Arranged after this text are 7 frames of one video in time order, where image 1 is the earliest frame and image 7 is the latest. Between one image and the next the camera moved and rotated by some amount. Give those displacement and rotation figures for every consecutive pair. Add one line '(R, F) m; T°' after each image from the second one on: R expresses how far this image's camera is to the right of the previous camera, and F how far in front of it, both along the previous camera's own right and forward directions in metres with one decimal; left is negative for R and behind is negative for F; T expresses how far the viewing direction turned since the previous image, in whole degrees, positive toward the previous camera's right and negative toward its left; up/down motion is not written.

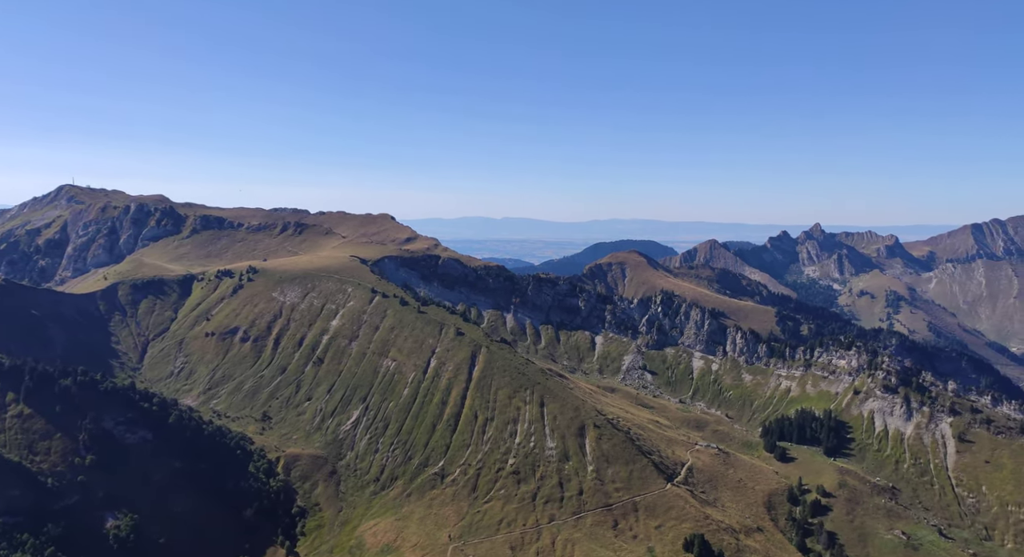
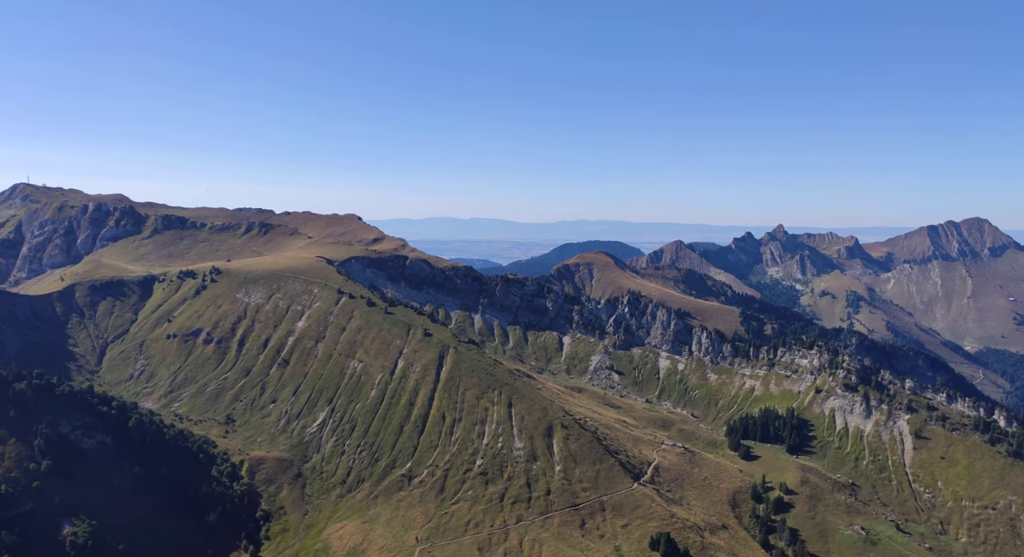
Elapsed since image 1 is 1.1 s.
(+0.8, -0.4) m; +2°
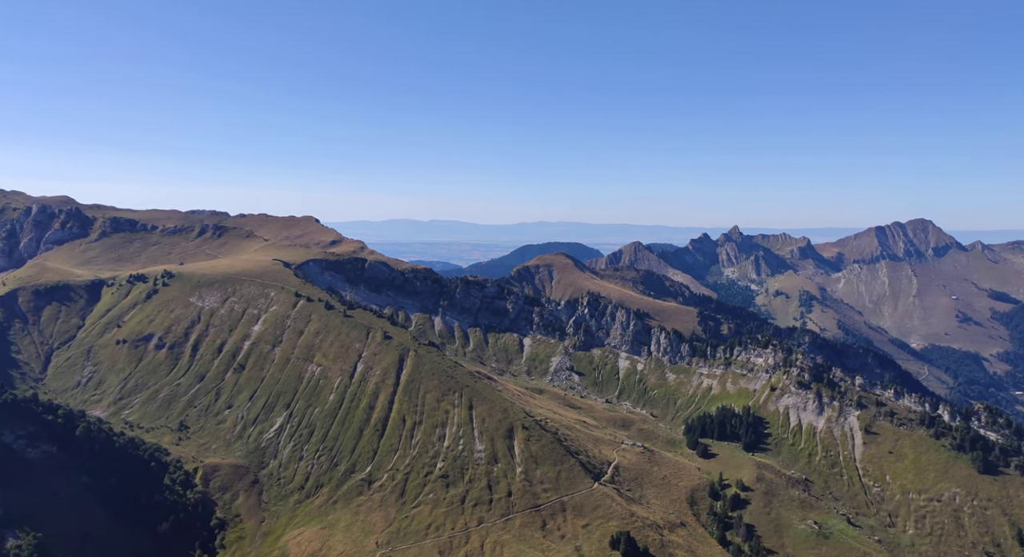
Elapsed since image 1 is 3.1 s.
(+1.5, -0.4) m; +3°
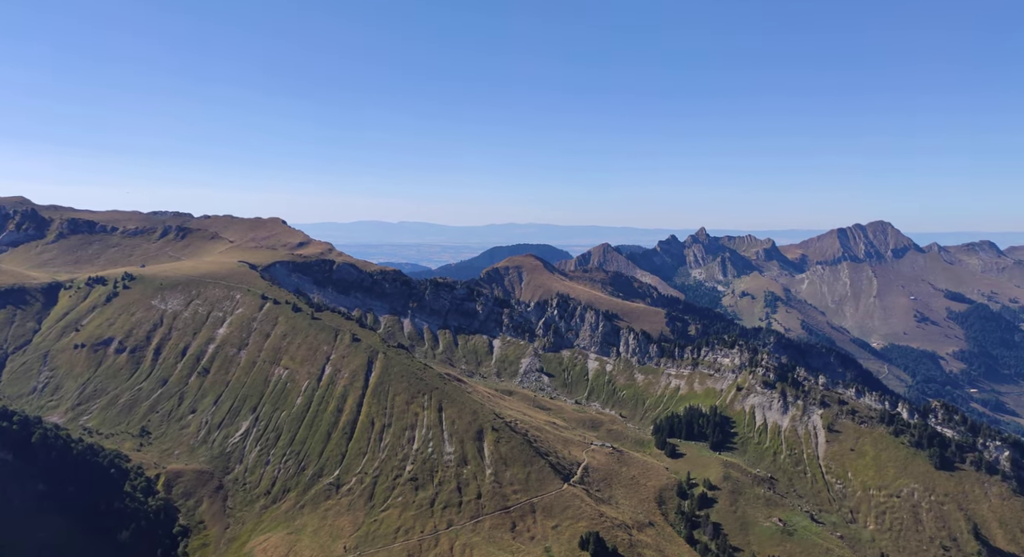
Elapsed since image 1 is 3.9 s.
(+1.6, -0.3) m; +2°
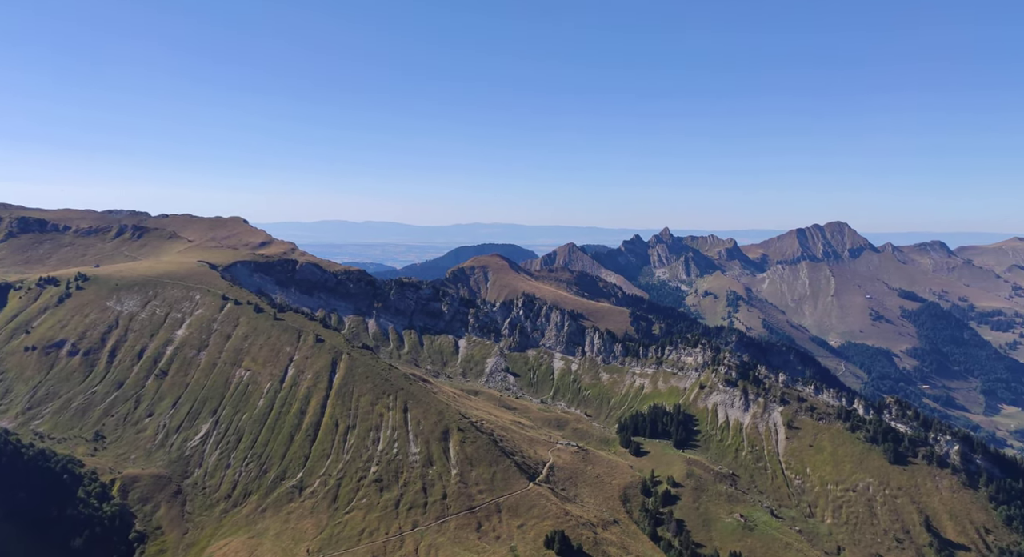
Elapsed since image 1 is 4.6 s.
(+1.5, +0.2) m; +2°
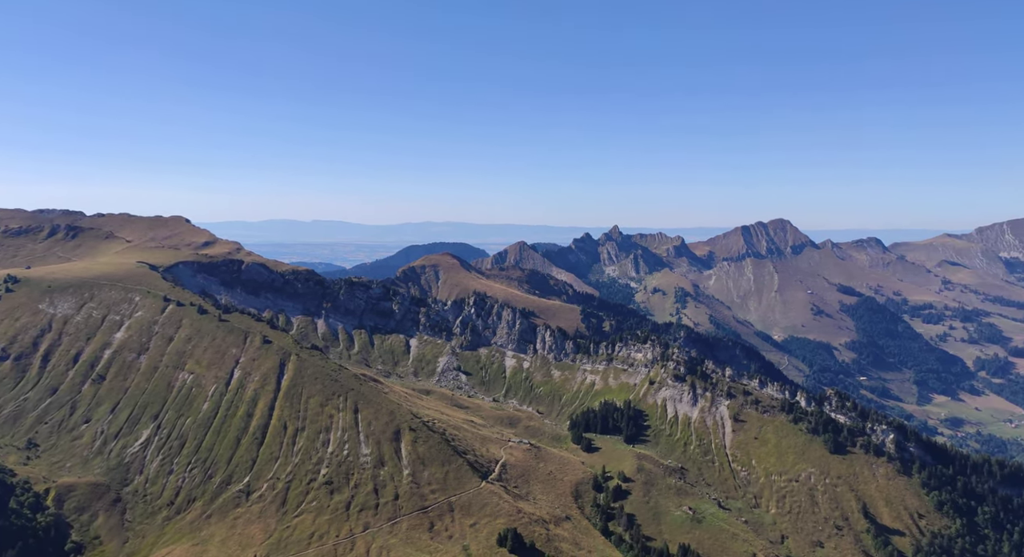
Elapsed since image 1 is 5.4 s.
(+1.4, +0.6) m; +4°
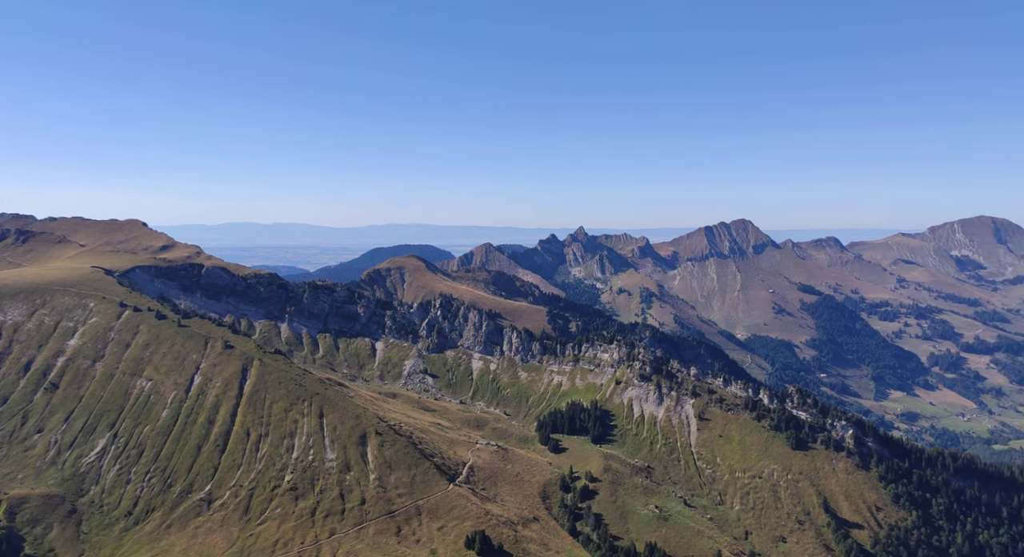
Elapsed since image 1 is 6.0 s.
(+0.6, +0.8) m; +3°
